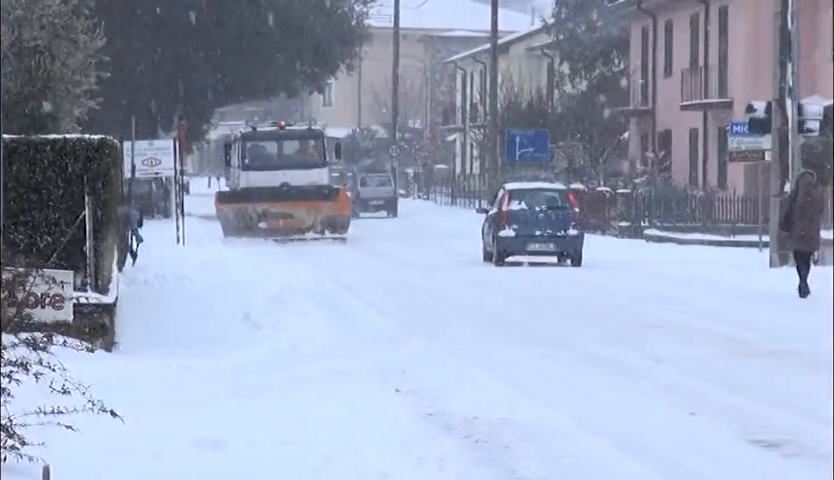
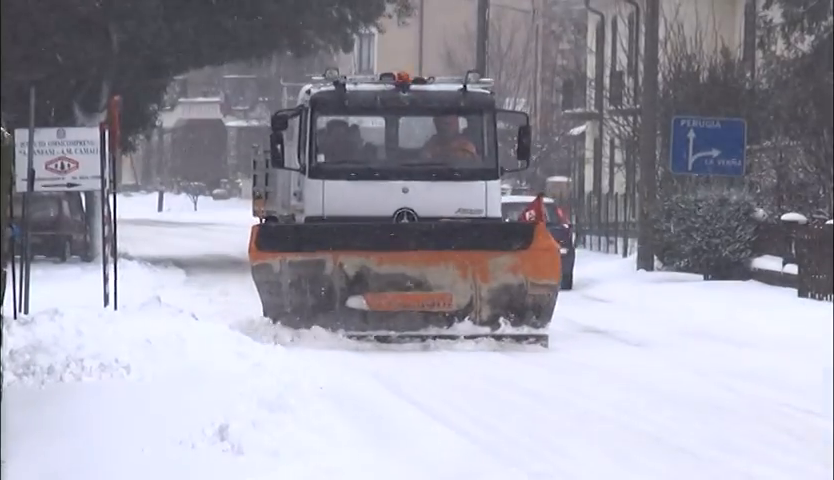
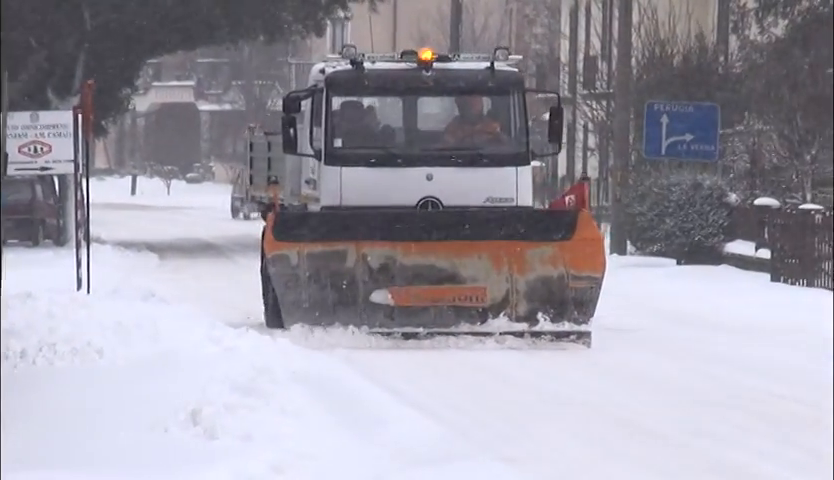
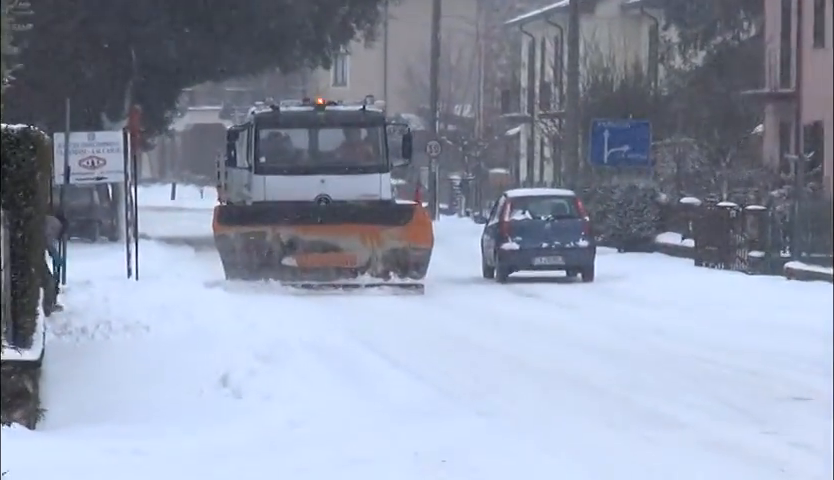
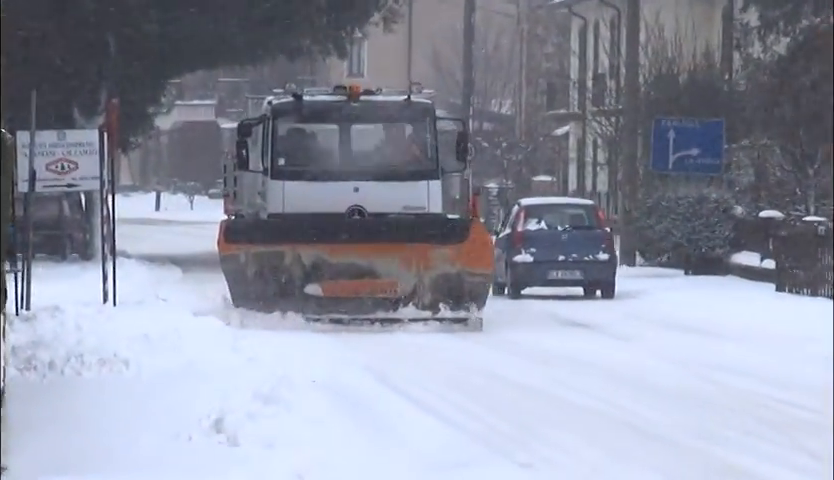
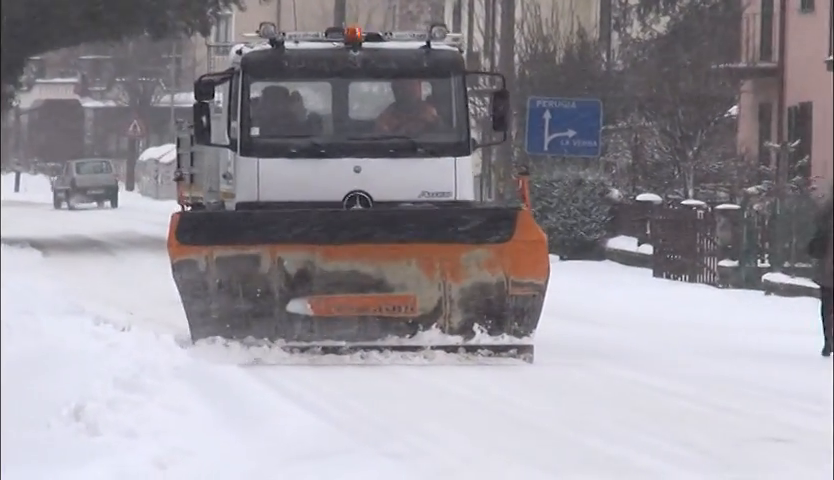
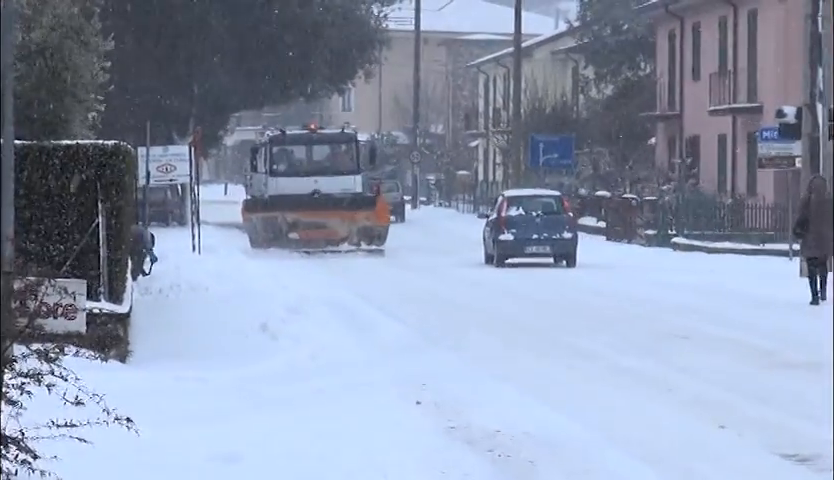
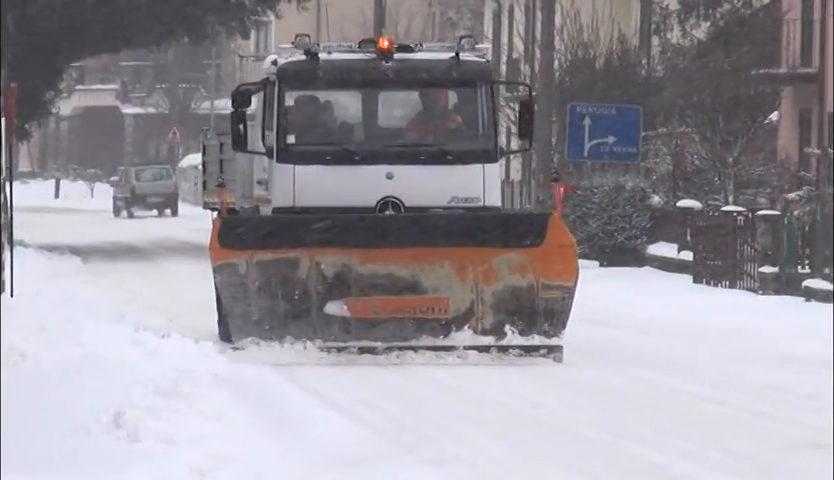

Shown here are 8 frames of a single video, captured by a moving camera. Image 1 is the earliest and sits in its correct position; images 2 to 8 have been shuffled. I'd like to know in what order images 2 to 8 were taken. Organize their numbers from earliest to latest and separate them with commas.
7, 4, 5, 2, 3, 8, 6
